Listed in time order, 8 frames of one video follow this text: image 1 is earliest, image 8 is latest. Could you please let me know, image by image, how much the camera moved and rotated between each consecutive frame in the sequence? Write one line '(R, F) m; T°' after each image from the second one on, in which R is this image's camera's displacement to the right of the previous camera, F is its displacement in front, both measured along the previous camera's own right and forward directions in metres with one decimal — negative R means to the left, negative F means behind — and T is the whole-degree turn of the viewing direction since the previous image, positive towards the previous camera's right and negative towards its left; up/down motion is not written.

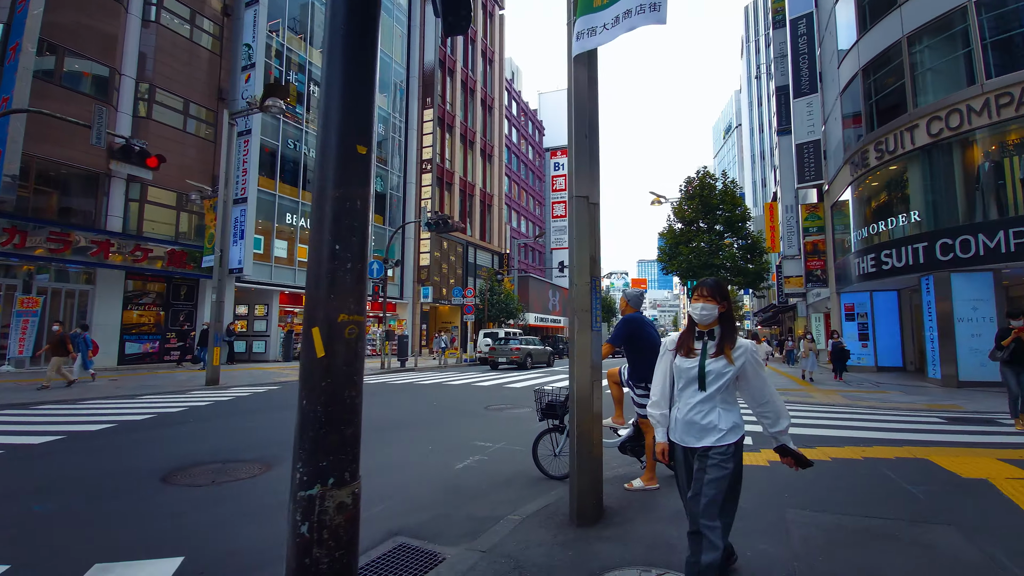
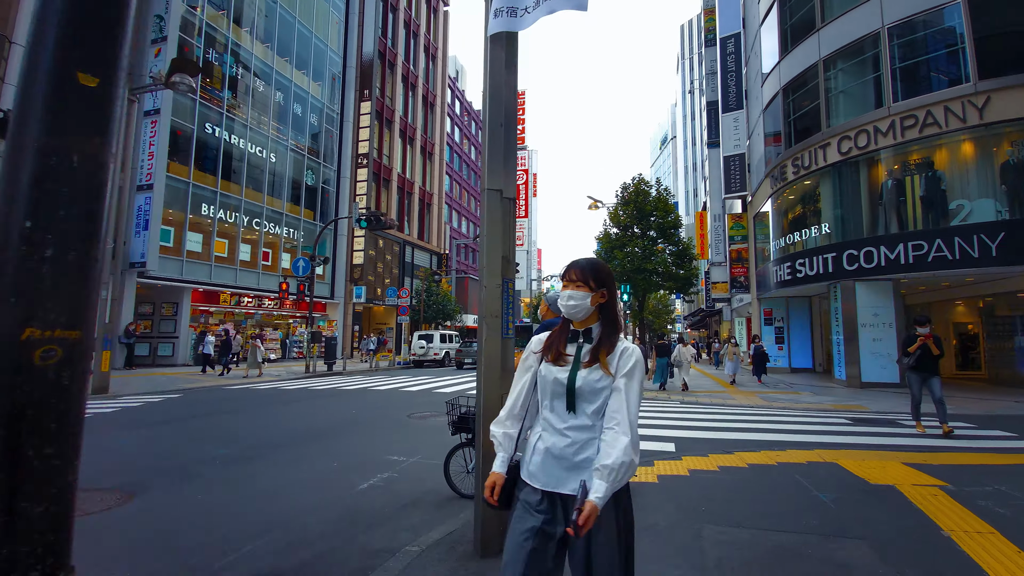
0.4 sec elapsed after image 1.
(+0.3, +0.4) m; +7°
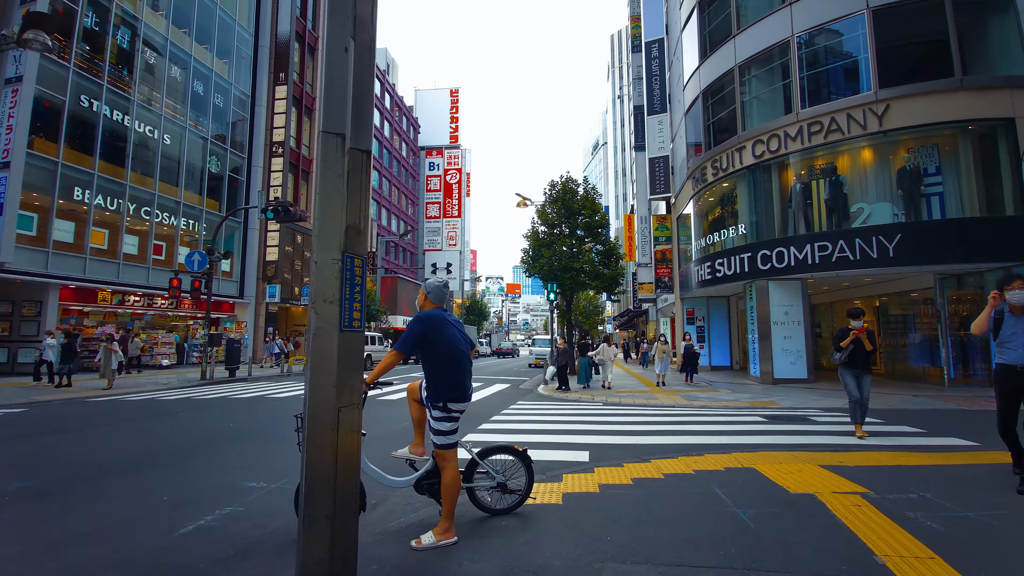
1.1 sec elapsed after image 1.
(+0.5, +0.8) m; +8°
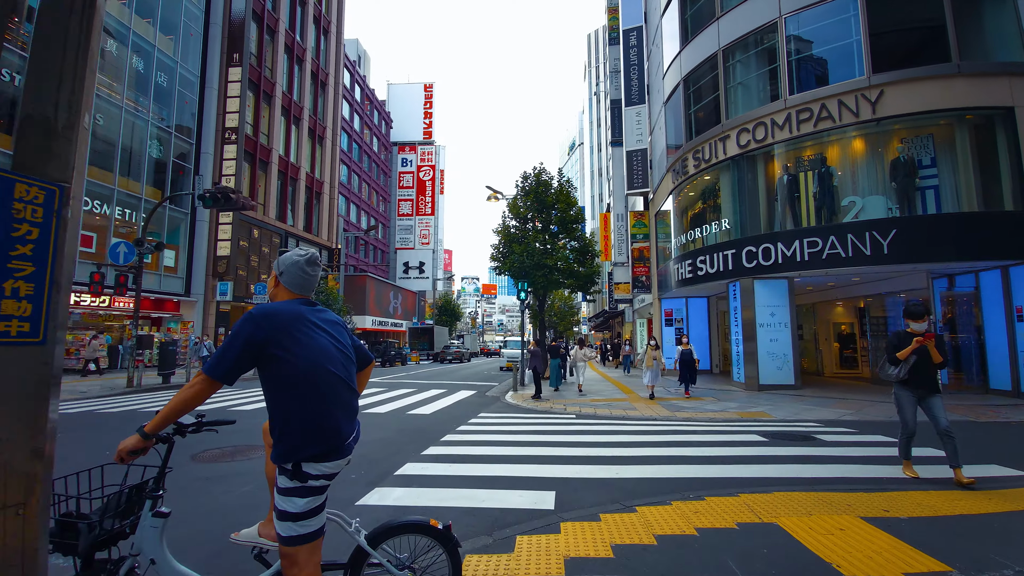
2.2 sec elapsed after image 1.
(+0.3, +1.5) m; +3°
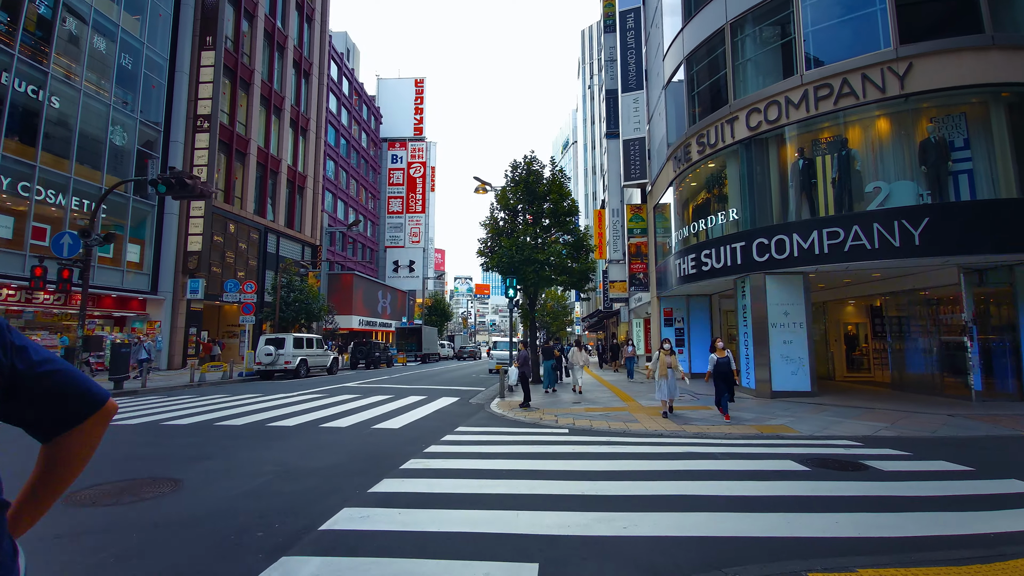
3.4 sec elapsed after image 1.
(+0.2, +1.5) m; +1°
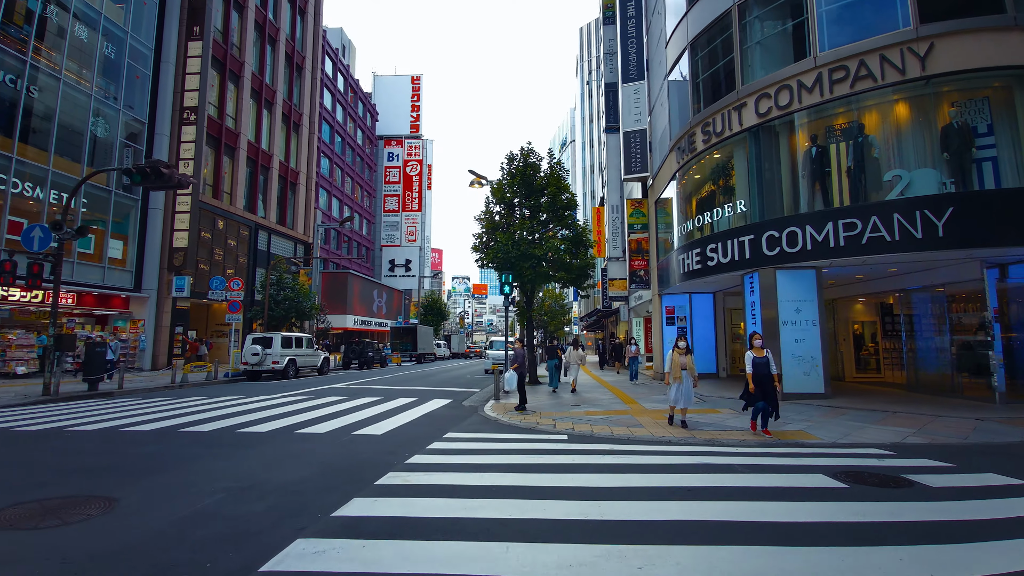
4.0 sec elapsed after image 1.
(+0.1, +0.8) m; 0°
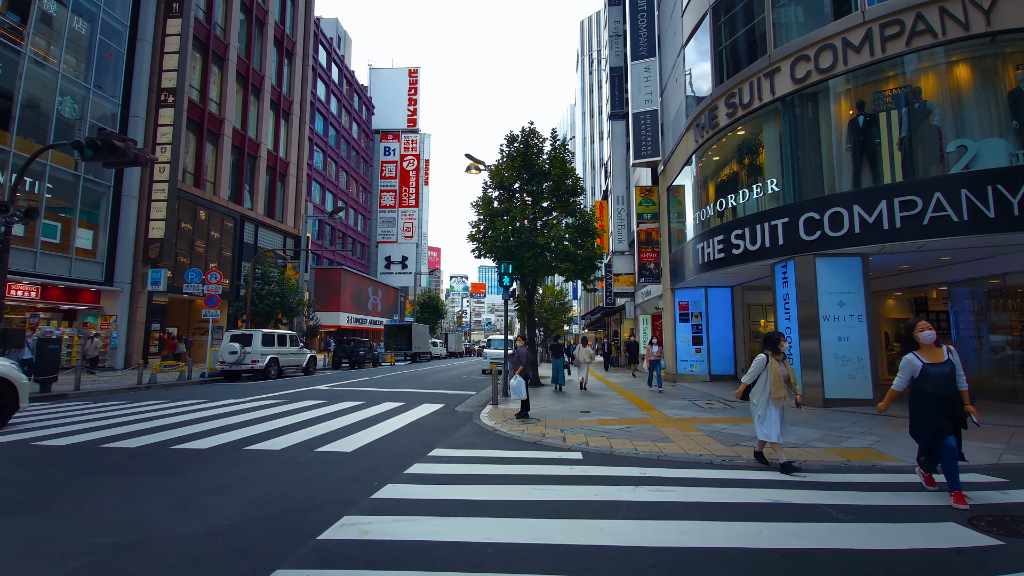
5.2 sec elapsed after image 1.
(0.0, +1.6) m; 0°
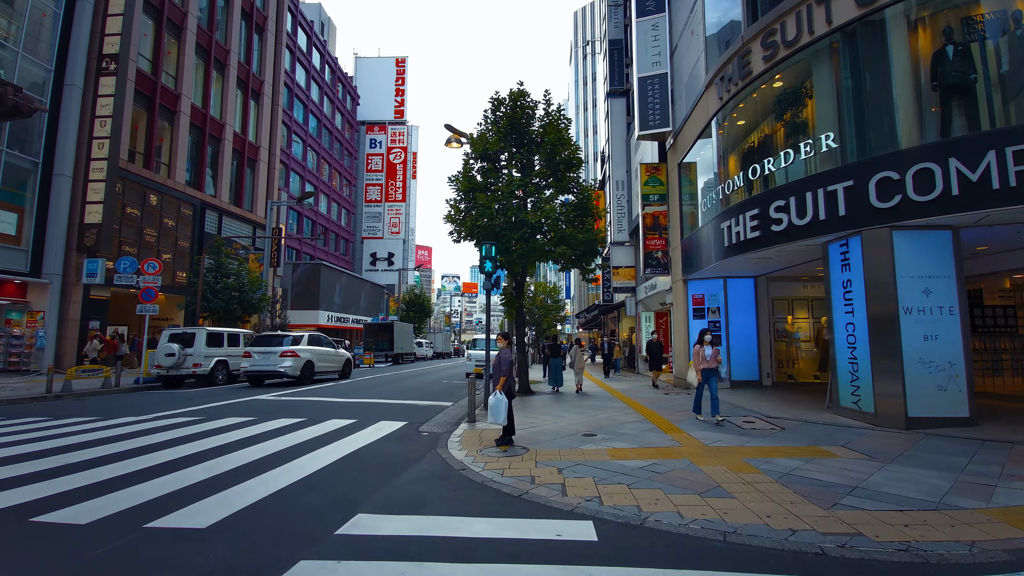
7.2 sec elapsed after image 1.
(+0.2, +2.7) m; +1°
